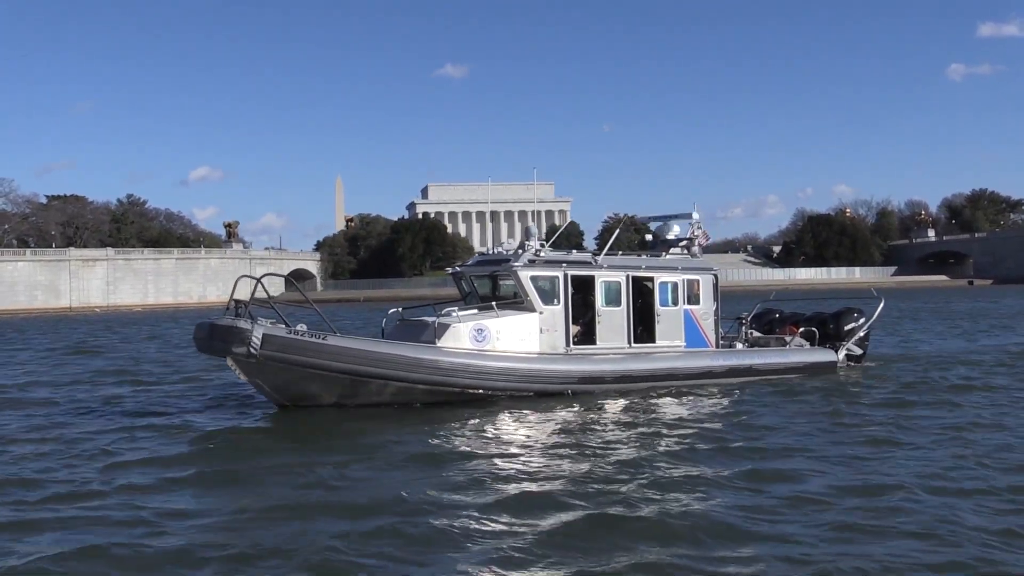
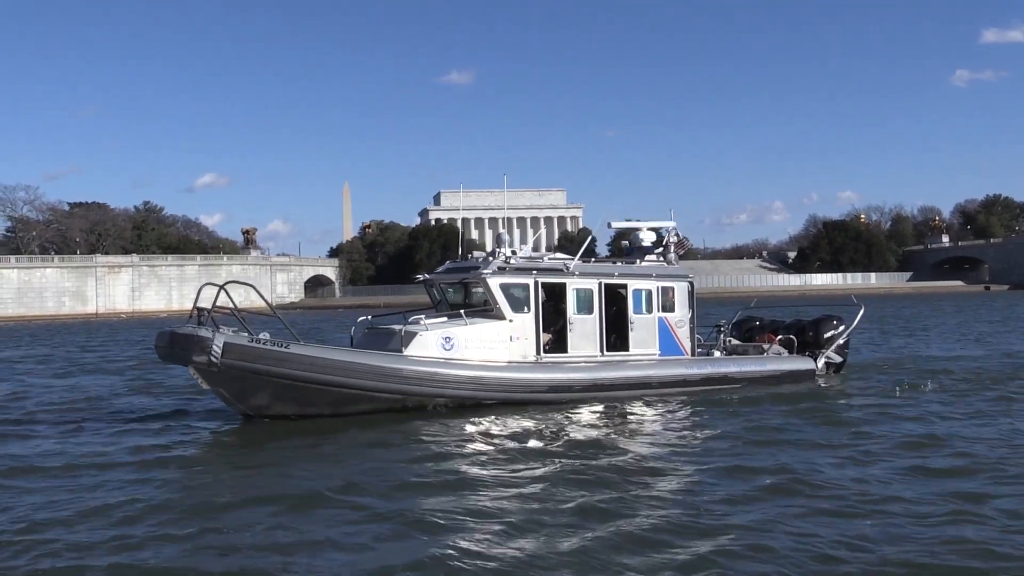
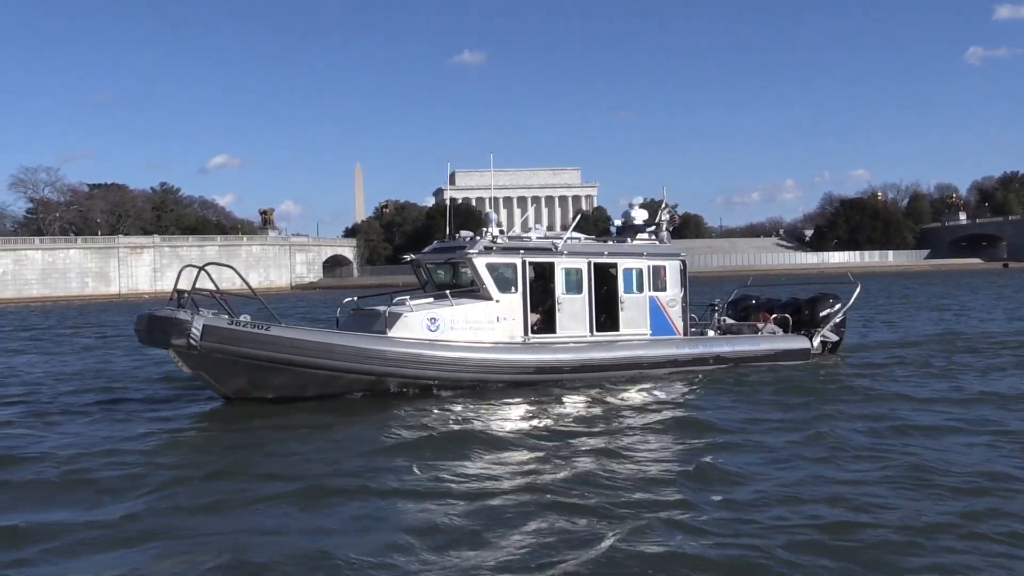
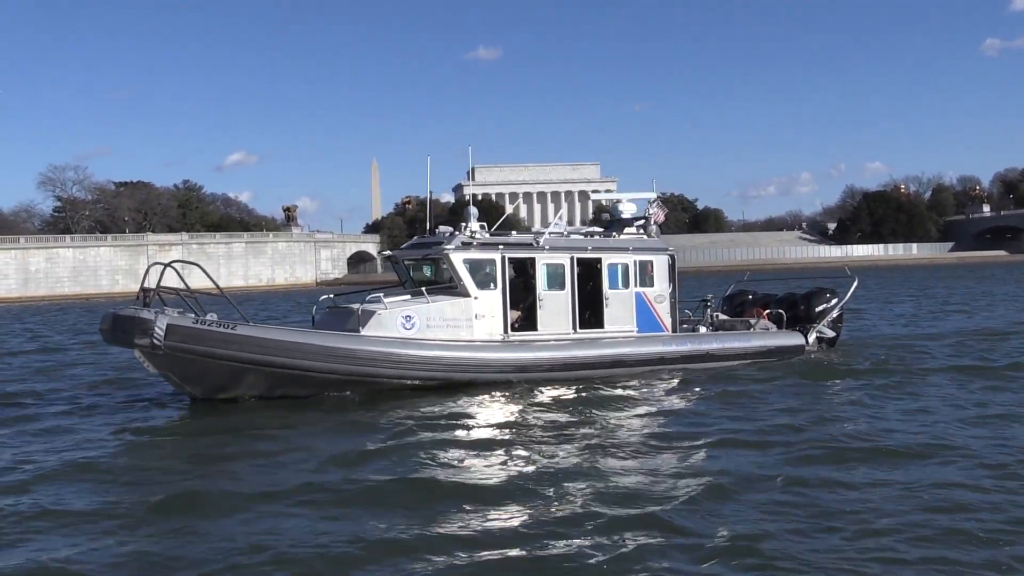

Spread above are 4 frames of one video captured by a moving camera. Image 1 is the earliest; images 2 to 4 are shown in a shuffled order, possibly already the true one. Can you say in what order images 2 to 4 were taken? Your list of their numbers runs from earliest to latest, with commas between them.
2, 3, 4
